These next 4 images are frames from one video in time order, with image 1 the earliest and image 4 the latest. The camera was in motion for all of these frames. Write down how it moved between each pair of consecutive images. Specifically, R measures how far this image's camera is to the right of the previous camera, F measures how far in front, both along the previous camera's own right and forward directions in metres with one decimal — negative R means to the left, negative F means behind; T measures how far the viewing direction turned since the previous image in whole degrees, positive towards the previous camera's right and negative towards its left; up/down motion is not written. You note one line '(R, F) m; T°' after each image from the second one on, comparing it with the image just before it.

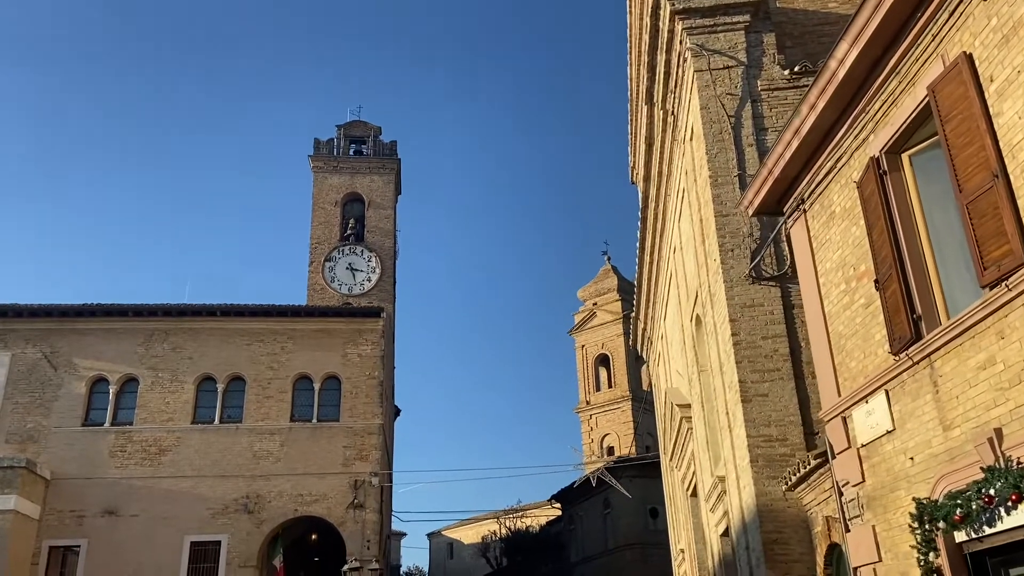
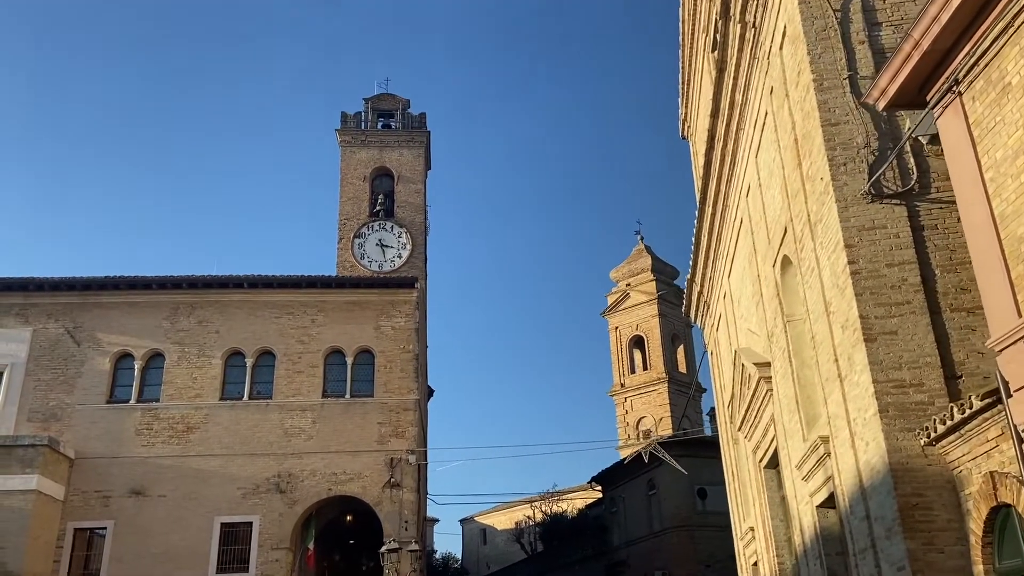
(-0.4, +1.3) m; -2°
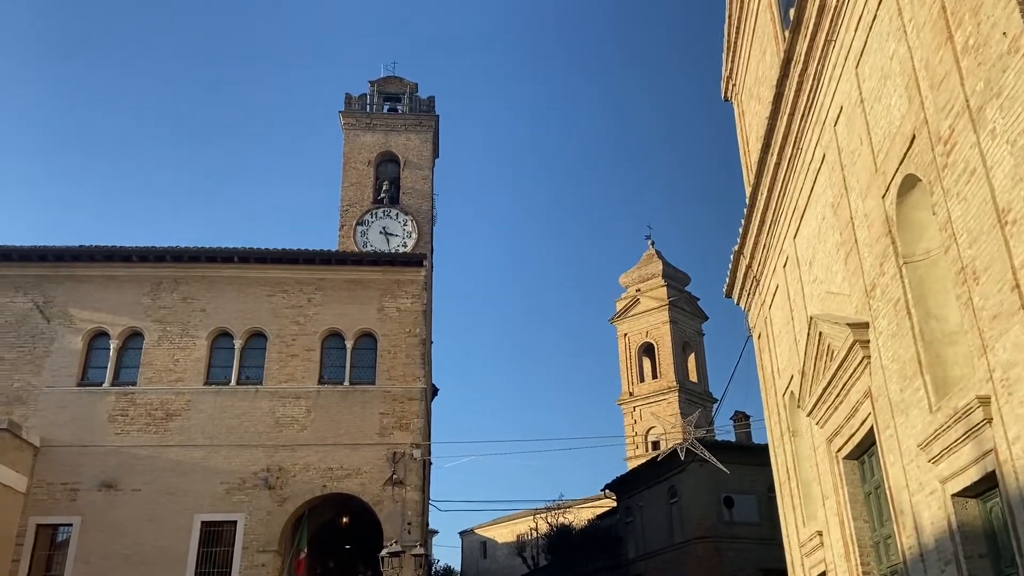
(-0.4, +2.1) m; 0°
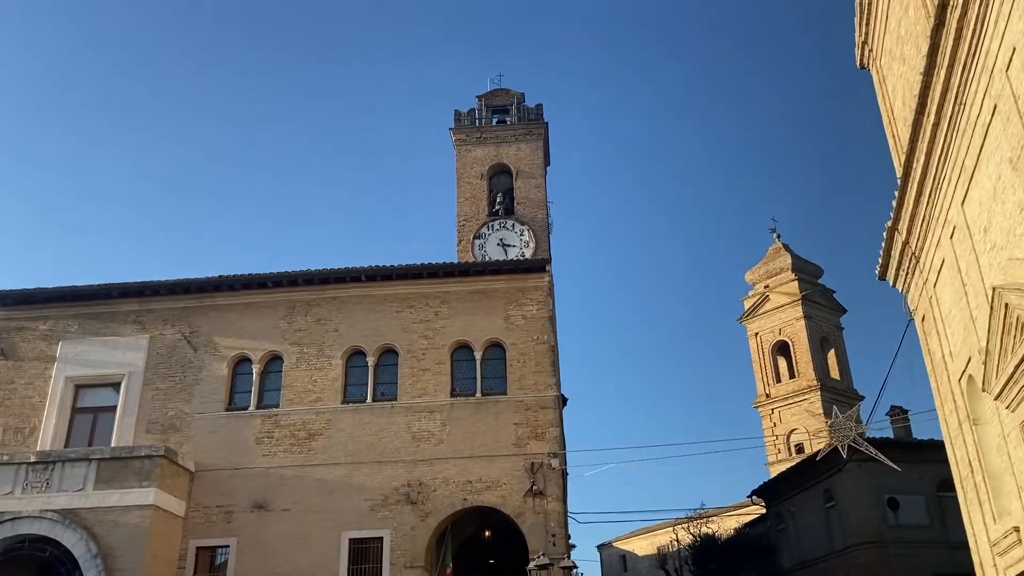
(-0.3, +0.5) m; -8°
